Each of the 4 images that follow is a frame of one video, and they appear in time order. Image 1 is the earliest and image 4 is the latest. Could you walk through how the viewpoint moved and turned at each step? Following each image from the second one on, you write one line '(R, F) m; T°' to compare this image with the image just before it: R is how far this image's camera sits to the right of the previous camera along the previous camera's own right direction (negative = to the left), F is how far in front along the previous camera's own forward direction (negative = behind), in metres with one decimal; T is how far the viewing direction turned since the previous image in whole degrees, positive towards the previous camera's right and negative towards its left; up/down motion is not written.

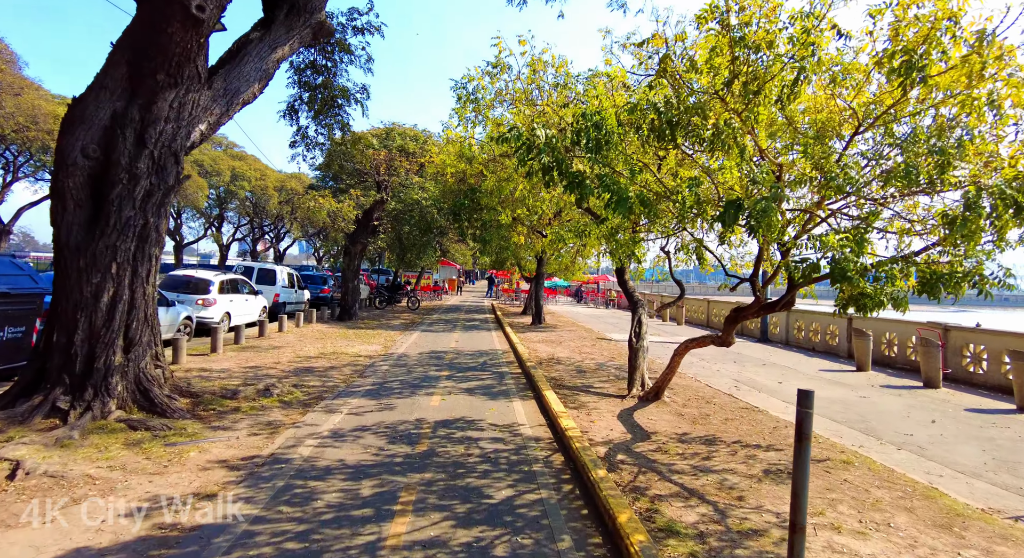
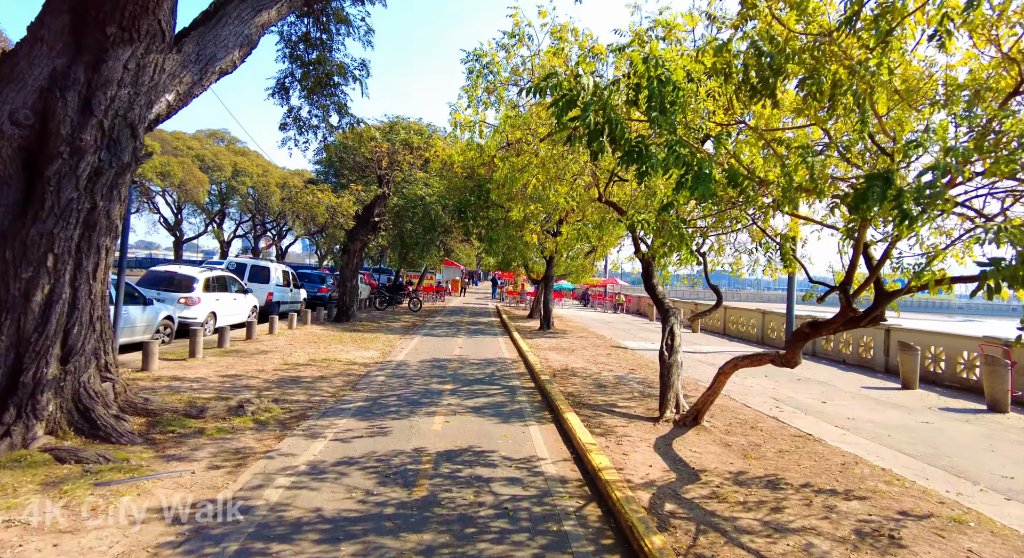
(-0.2, +1.1) m; 0°
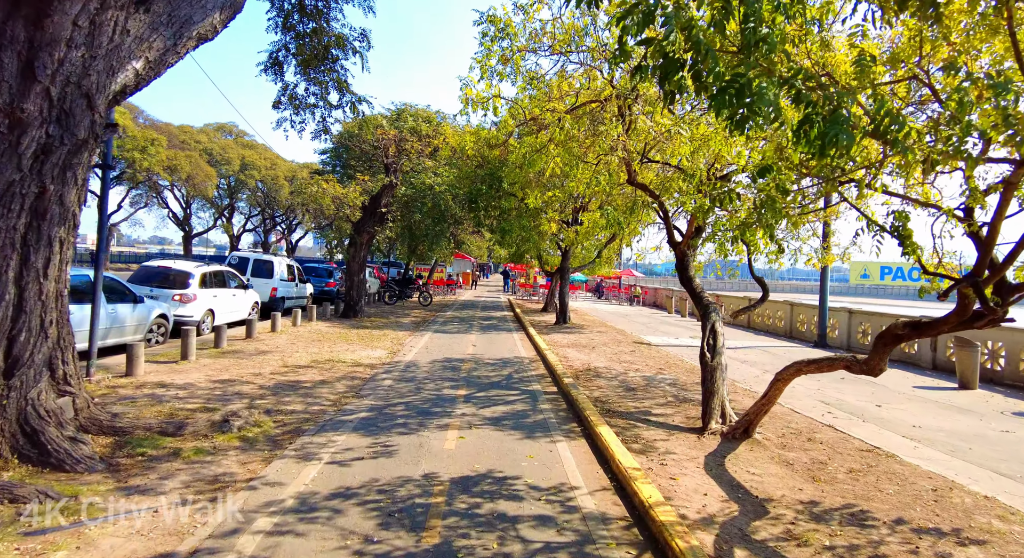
(-0.1, +0.9) m; -1°
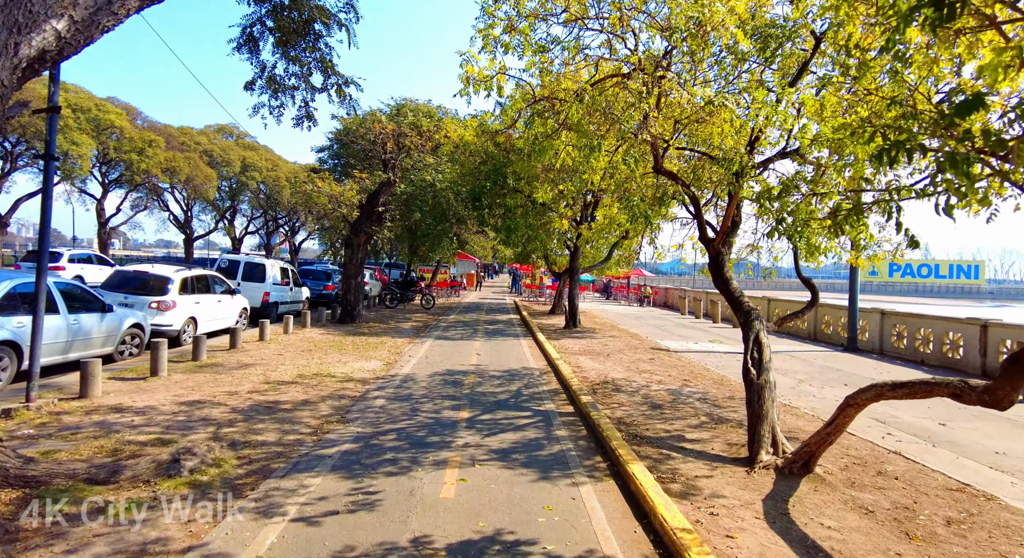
(-0.1, +1.0) m; -1°
